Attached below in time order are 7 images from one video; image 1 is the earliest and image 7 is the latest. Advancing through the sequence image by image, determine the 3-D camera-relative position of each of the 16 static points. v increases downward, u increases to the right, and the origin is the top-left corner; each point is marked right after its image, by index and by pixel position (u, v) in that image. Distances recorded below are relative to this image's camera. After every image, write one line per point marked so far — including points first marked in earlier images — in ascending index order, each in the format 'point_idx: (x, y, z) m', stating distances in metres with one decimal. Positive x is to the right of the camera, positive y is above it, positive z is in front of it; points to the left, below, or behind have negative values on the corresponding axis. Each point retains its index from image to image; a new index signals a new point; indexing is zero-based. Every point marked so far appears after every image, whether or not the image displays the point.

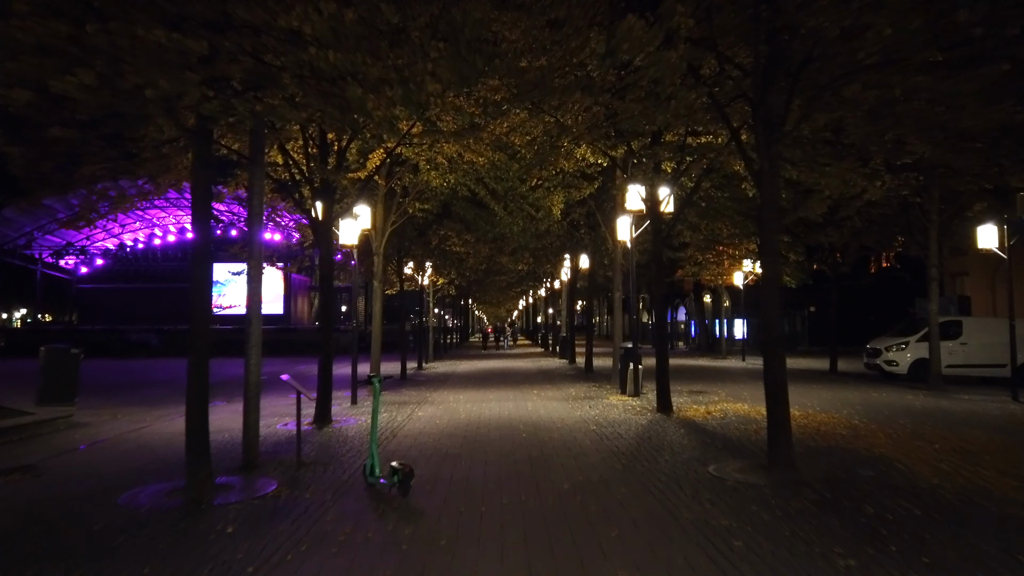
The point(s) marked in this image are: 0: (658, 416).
0: (+2.7, -2.3, +13.7) m
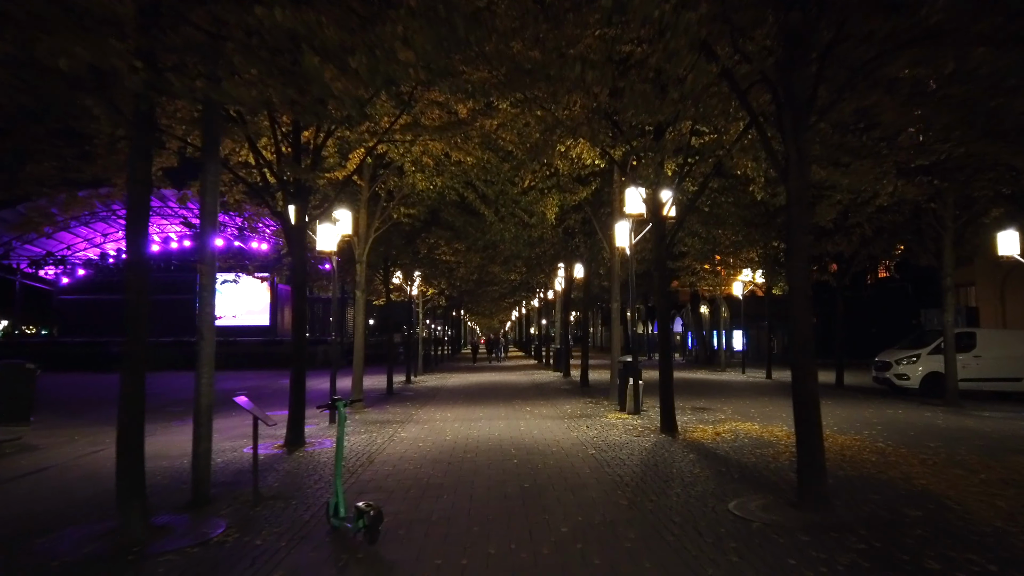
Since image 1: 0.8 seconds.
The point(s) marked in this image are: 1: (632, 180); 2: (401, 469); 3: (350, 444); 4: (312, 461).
0: (+2.5, -2.5, +12.4) m
1: (+2.5, +2.2, +15.7) m
2: (-1.6, -2.6, +10.7) m
3: (-2.9, -2.8, +13.3) m
4: (-3.1, -2.7, +11.6) m
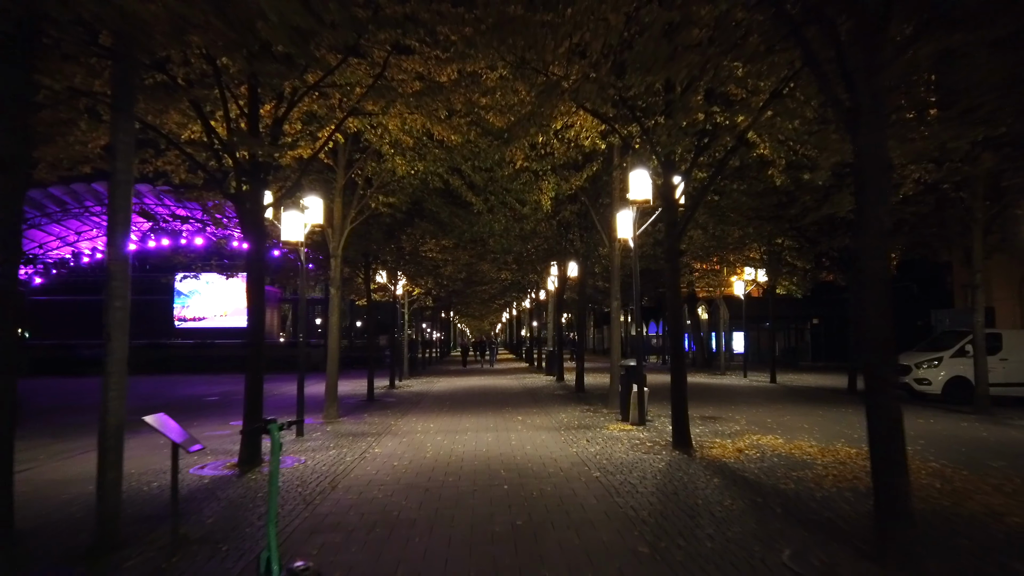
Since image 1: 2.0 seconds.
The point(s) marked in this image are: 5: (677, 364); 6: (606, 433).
0: (+2.4, -2.4, +10.7) m
1: (+2.3, +2.3, +14.0) m
2: (-1.7, -2.5, +8.9) m
3: (-3.0, -2.7, +11.5) m
4: (-3.2, -2.6, +9.8) m
5: (+2.6, -1.2, +11.9) m
6: (+1.7, -2.6, +13.5) m
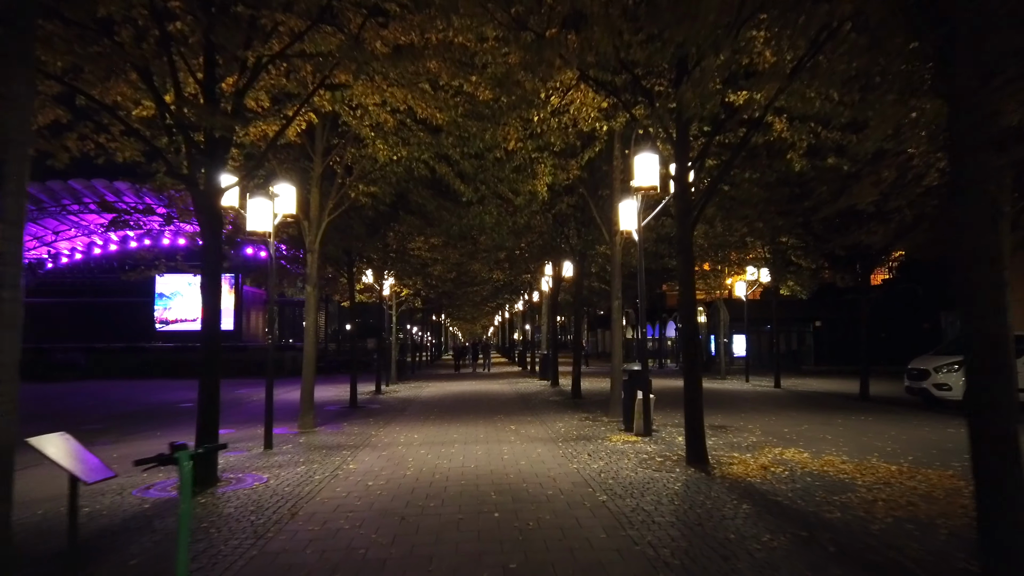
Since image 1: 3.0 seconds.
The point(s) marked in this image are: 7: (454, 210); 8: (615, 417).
0: (+2.3, -2.3, +9.3) m
1: (+2.2, +2.4, +12.6) m
2: (-1.8, -2.4, +7.4) m
3: (-3.1, -2.6, +10.1) m
4: (-3.3, -2.5, +8.3) m
5: (+2.5, -1.1, +10.5) m
6: (+1.6, -2.5, +12.2) m
7: (-1.4, +1.9, +17.9) m
8: (+2.2, -2.7, +15.9) m
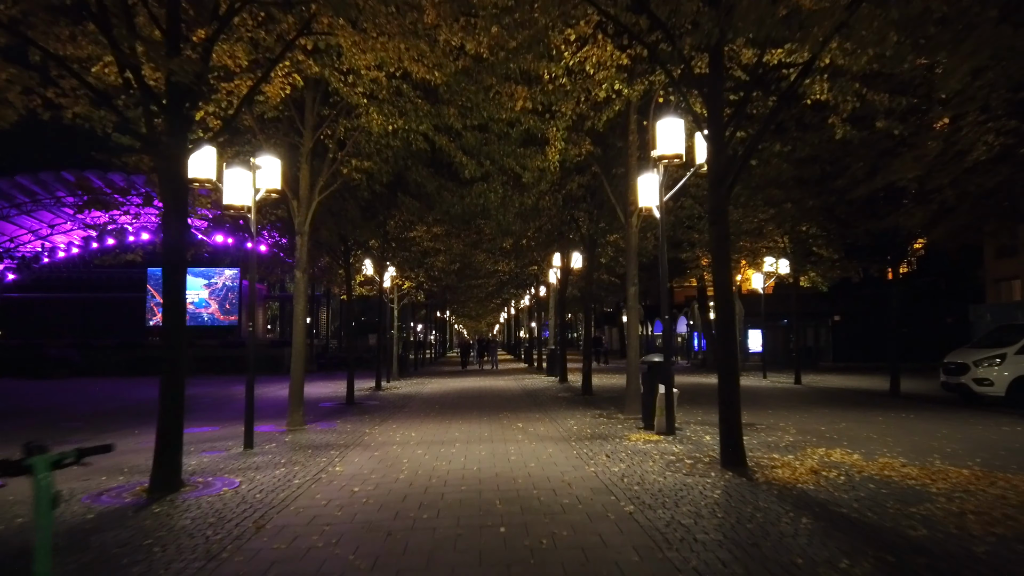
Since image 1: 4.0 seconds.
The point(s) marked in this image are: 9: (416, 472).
0: (+2.4, -2.0, +8.0) m
1: (+2.3, +2.7, +11.3) m
2: (-1.7, -2.1, +6.1) m
3: (-3.0, -2.3, +8.8) m
4: (-3.2, -2.2, +7.0) m
5: (+2.6, -0.9, +9.2) m
6: (+1.7, -2.3, +10.8) m
7: (-1.2, +2.2, +16.6) m
8: (+2.3, -2.5, +14.5) m
9: (-1.2, -2.3, +9.4) m
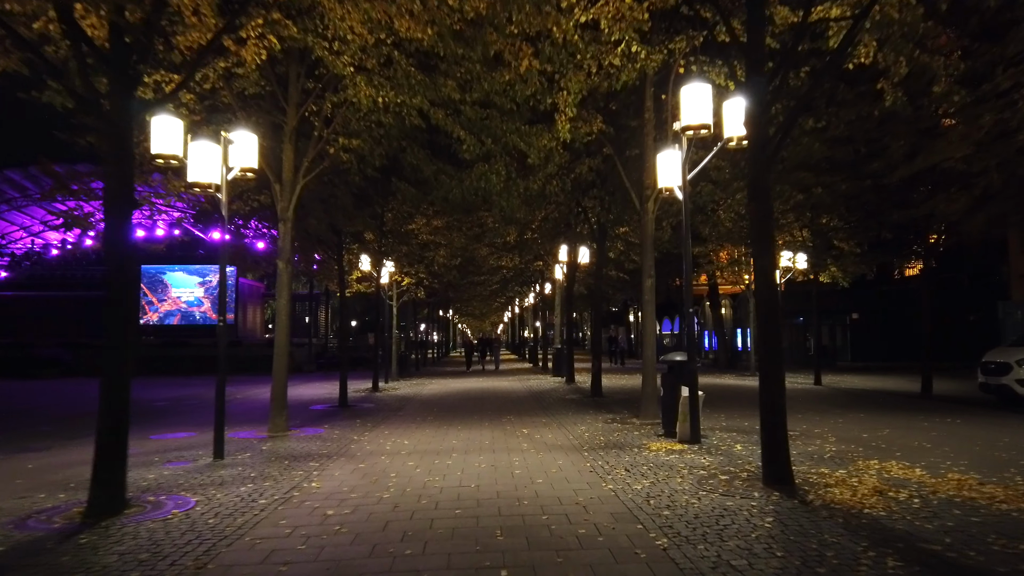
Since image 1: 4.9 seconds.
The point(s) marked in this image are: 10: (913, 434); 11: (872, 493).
0: (+2.4, -1.9, +6.6) m
1: (+2.4, +2.8, +9.9) m
2: (-1.7, -2.0, +4.8) m
3: (-3.0, -2.2, +7.4) m
4: (-3.2, -2.1, +5.7) m
5: (+2.7, -0.7, +7.8) m
6: (+1.7, -2.1, +9.4) m
7: (-1.2, +2.3, +15.3) m
8: (+2.4, -2.3, +13.2) m
9: (-1.1, -2.2, +8.0) m
10: (+6.1, -2.2, +11.4) m
11: (+3.3, -1.9, +6.9) m
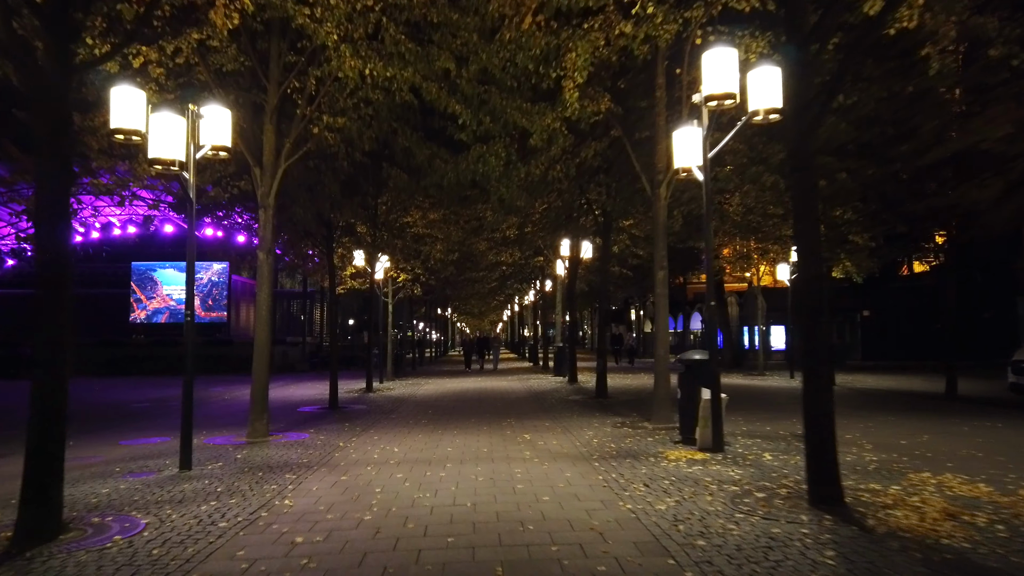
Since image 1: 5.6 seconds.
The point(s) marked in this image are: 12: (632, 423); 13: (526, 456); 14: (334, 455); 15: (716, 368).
0: (+2.4, -1.8, +5.5) m
1: (+2.4, +2.9, +8.8) m
2: (-1.7, -1.9, +3.7) m
3: (-3.0, -2.1, +6.3) m
4: (-3.2, -1.9, +4.6) m
5: (+2.7, -0.6, +6.7) m
6: (+1.7, -2.0, +8.3) m
7: (-1.1, +2.4, +14.2) m
8: (+2.4, -2.2, +12.1) m
9: (-1.1, -2.0, +7.0) m
10: (+6.1, -2.1, +10.4) m
11: (+3.3, -1.8, +5.8) m
12: (+2.0, -2.3, +12.5) m
13: (+0.2, -2.2, +9.7) m
14: (-2.4, -2.3, +10.2) m
15: (+2.7, -1.1, +9.8) m
